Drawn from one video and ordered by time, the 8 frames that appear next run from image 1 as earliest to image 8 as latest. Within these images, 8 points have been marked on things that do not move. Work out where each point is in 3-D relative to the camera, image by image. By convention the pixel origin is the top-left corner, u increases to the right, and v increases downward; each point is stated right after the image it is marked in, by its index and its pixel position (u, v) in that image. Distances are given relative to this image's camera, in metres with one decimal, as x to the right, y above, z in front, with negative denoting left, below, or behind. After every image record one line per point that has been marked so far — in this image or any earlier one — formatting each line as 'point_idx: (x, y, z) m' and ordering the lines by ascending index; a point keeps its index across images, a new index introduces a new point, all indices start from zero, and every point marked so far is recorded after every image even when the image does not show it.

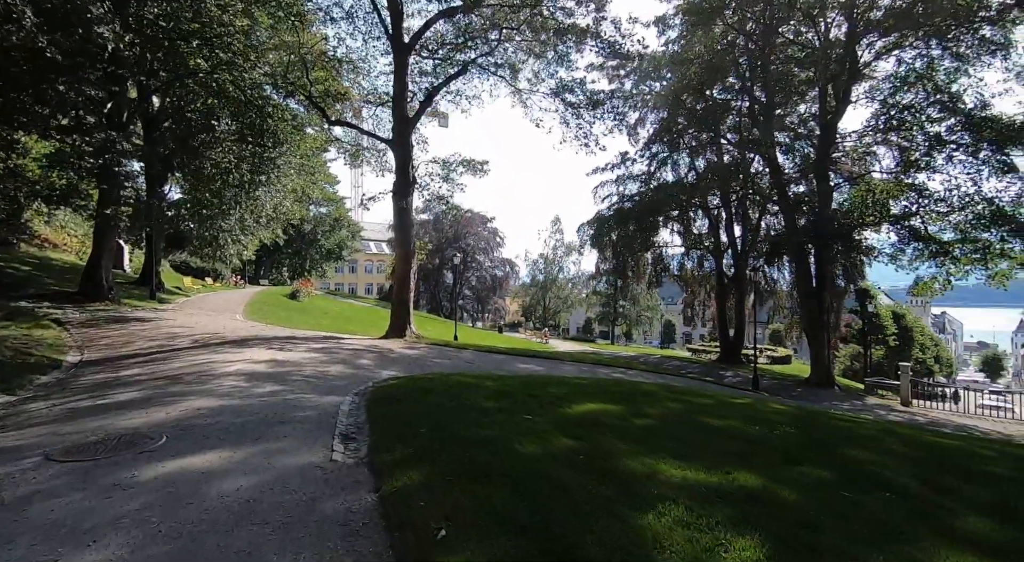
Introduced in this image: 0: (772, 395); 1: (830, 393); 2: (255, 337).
0: (+8.2, -3.6, +17.4) m
1: (+11.6, -4.1, +19.7) m
2: (-6.3, -1.5, +13.3) m
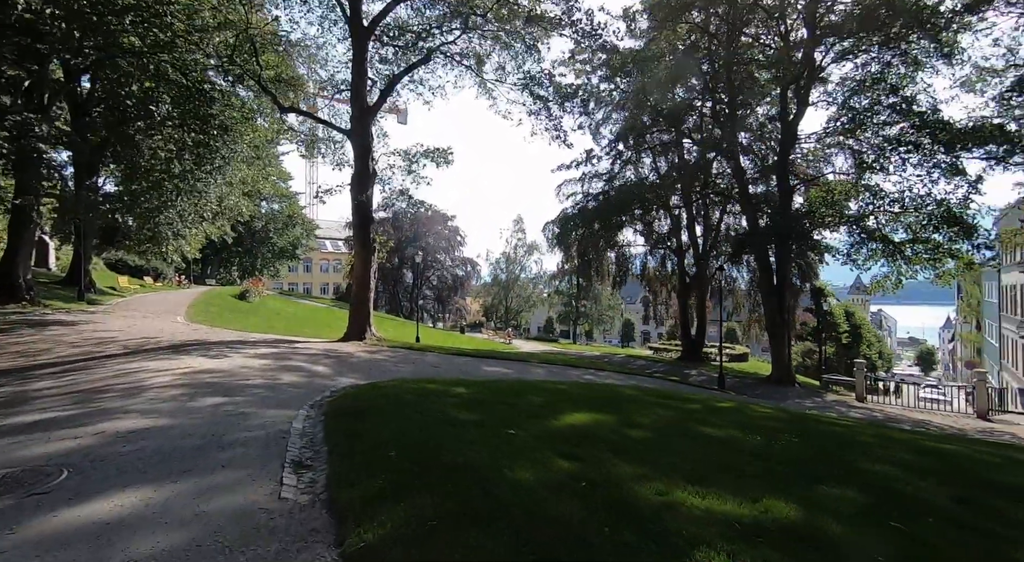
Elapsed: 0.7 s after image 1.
0: (+7.1, -3.6, +17.3) m
1: (+10.3, -4.0, +20.0) m
2: (-7.0, -1.5, +12.2) m
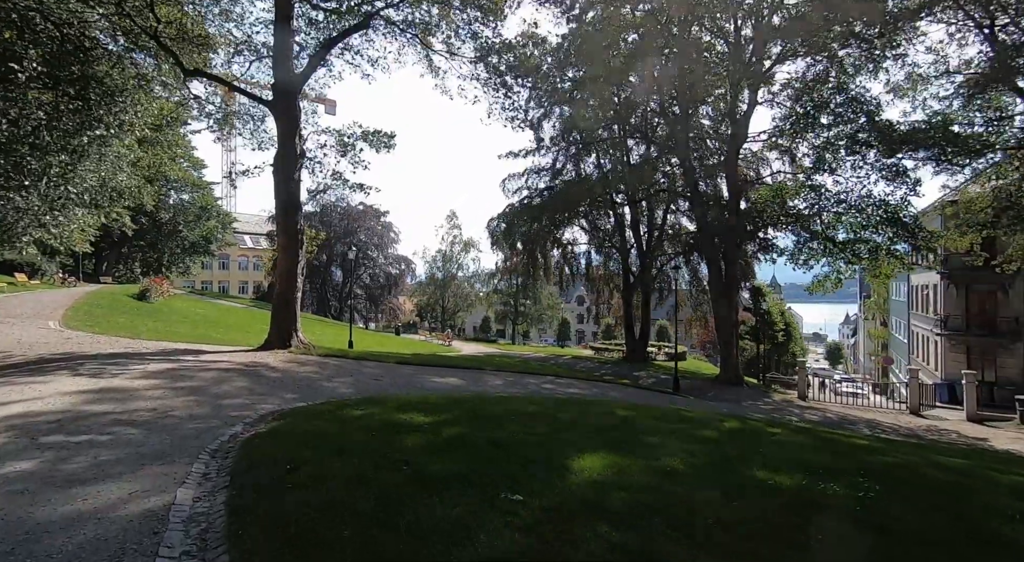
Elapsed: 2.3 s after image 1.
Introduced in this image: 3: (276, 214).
0: (+5.5, -3.6, +16.6) m
1: (+8.4, -4.0, +19.6) m
2: (-7.8, -1.4, +9.7) m
3: (-5.7, +1.6, +13.3) m
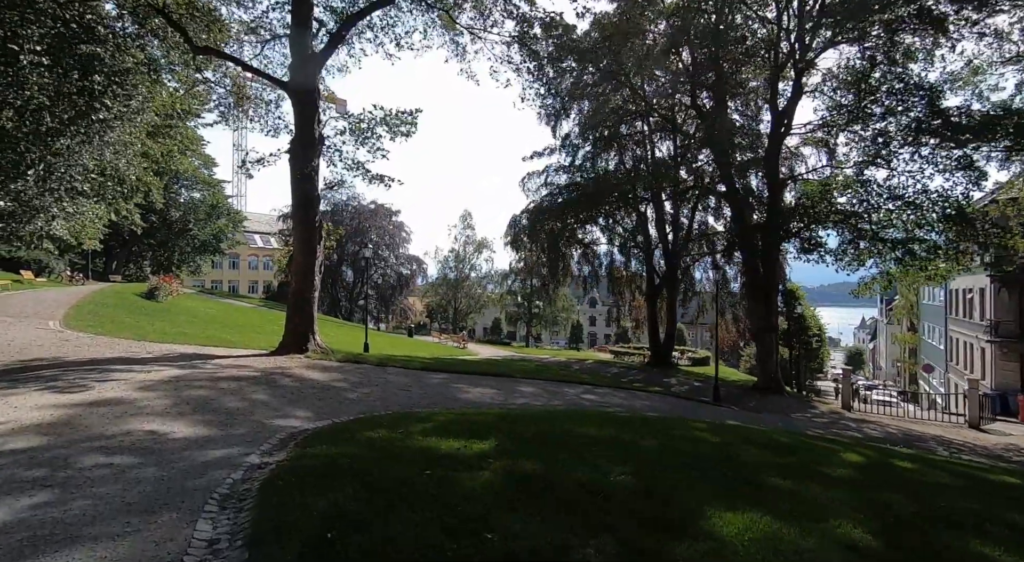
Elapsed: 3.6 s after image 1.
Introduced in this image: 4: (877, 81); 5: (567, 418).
0: (+6.4, -3.6, +15.3) m
1: (+9.3, -4.1, +18.3) m
2: (-7.1, -1.4, +8.6) m
3: (-4.9, +1.7, +12.2) m
4: (+12.3, +6.7, +18.5) m
5: (+0.8, -2.0, +7.8) m
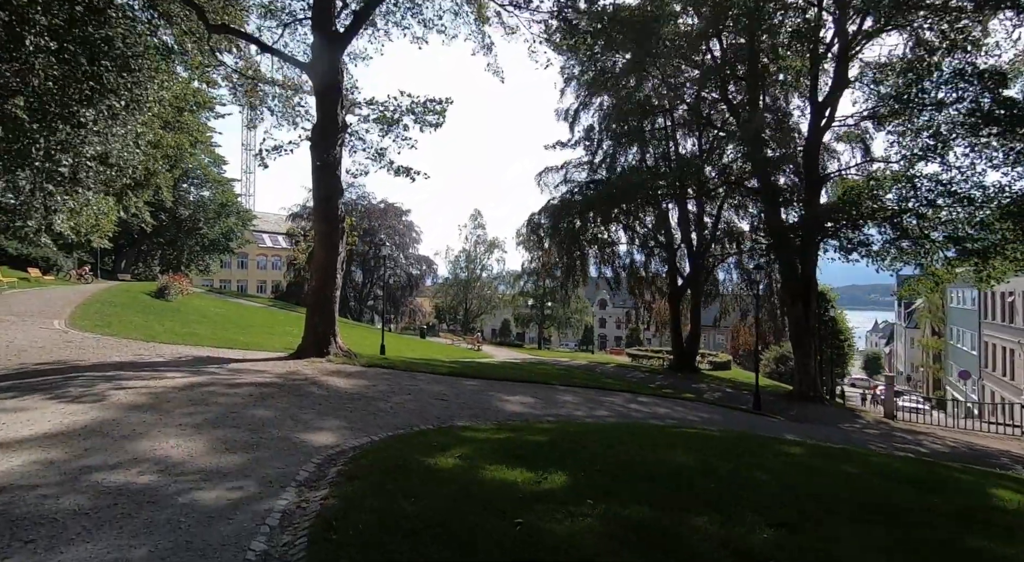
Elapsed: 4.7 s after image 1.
0: (+7.2, -3.6, +14.4) m
1: (+10.1, -4.1, +17.3) m
2: (-6.4, -1.3, +7.8) m
3: (-4.1, +1.7, +11.4) m
4: (+13.2, +6.7, +17.5) m
5: (+1.5, -2.0, +6.8) m
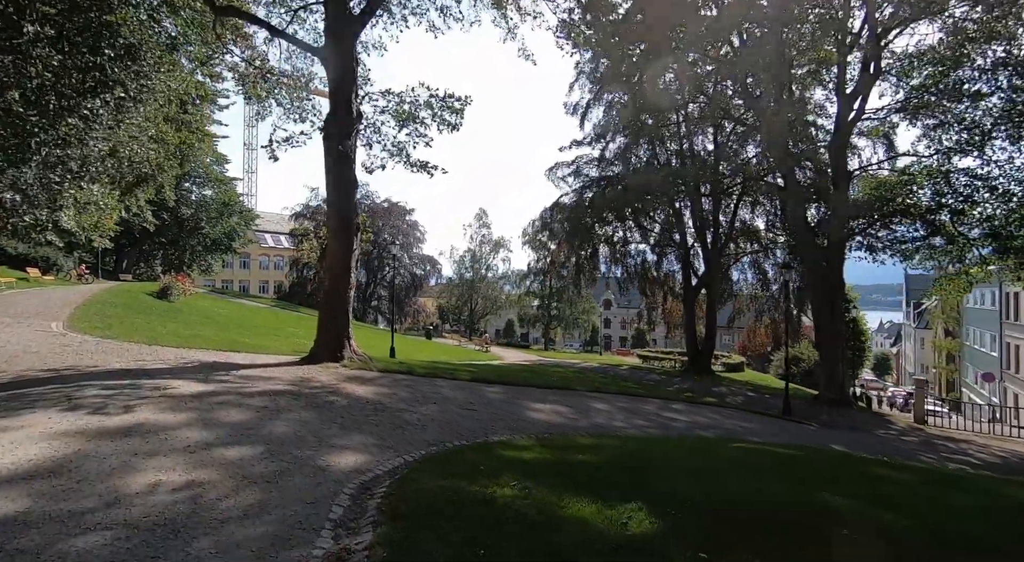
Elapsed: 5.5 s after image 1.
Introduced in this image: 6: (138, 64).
0: (+7.7, -3.6, +13.7) m
1: (+10.6, -4.1, +16.6) m
2: (-5.9, -1.3, +7.1) m
3: (-3.6, +1.7, +10.7) m
4: (+13.7, +6.7, +16.7) m
5: (+2.0, -1.9, +6.1) m
6: (-9.0, +5.3, +13.1) m
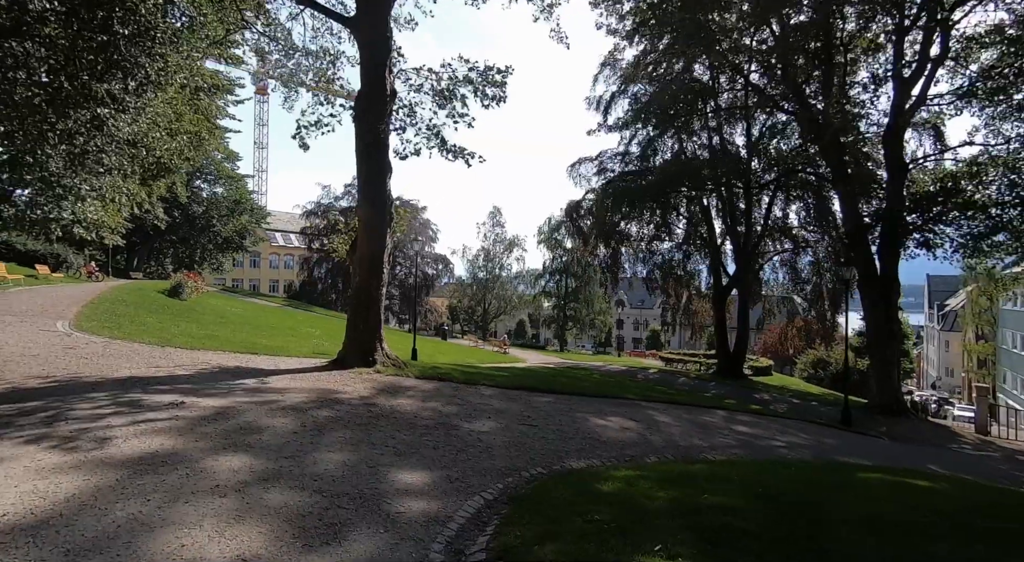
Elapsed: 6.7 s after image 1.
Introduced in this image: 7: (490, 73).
0: (+8.6, -3.6, +12.5) m
1: (+11.5, -4.1, +15.4) m
2: (-5.0, -1.2, +6.1) m
3: (-2.7, +1.8, +9.7) m
4: (+14.7, +6.7, +15.5) m
5: (+2.8, -1.9, +5.0) m
6: (-8.1, +5.4, +12.2) m
7: (-0.5, +4.1, +10.7) m
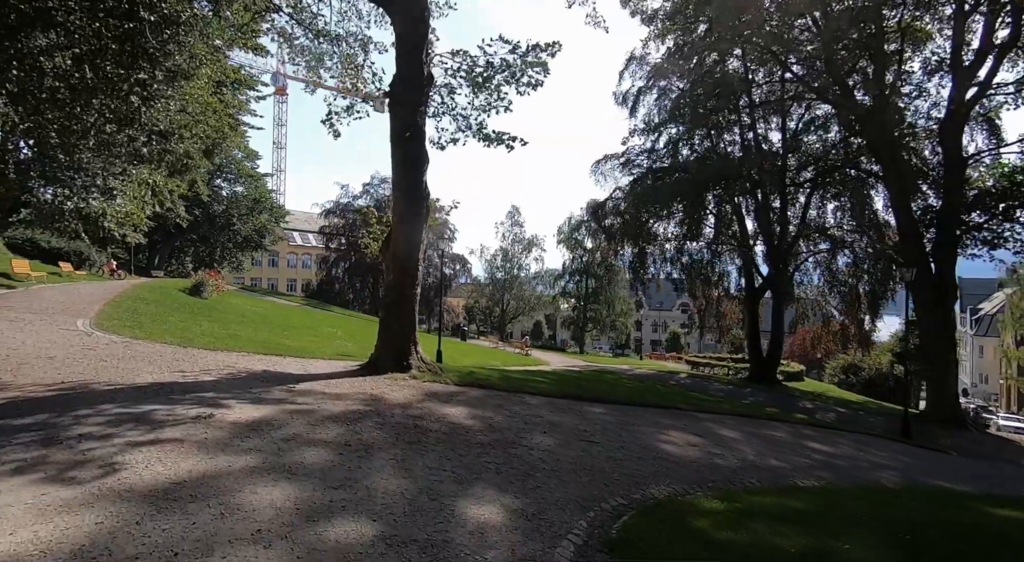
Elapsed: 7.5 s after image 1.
0: (+9.3, -3.6, +11.5) m
1: (+12.4, -4.2, +14.4) m
2: (-4.4, -1.2, +5.6) m
3: (-2.0, +1.8, +9.0) m
4: (+15.6, +6.6, +14.4) m
5: (+3.4, -1.9, +4.3) m
6: (-7.3, +5.4, +11.7) m
7: (+0.3, +4.1, +10.0) m
